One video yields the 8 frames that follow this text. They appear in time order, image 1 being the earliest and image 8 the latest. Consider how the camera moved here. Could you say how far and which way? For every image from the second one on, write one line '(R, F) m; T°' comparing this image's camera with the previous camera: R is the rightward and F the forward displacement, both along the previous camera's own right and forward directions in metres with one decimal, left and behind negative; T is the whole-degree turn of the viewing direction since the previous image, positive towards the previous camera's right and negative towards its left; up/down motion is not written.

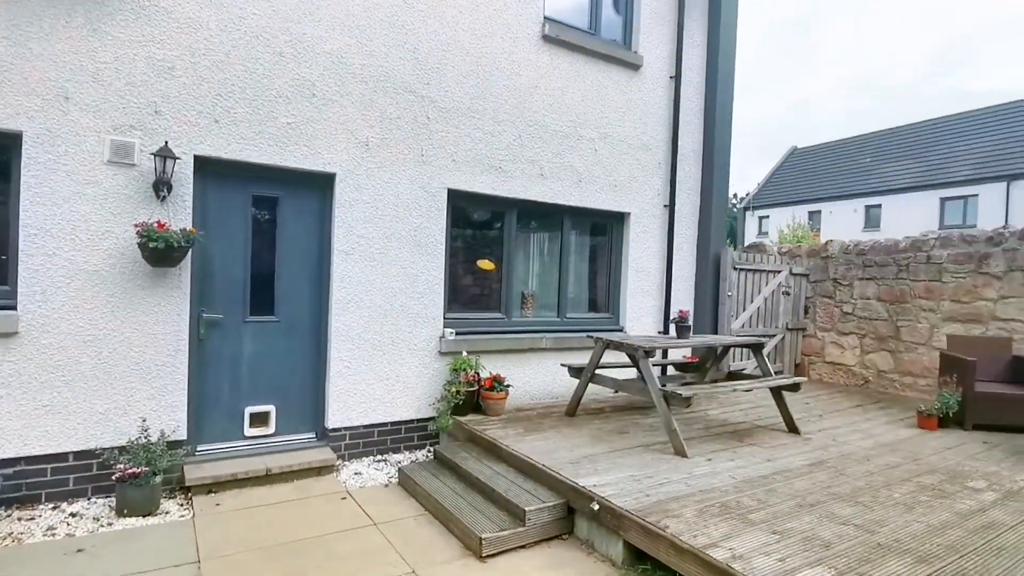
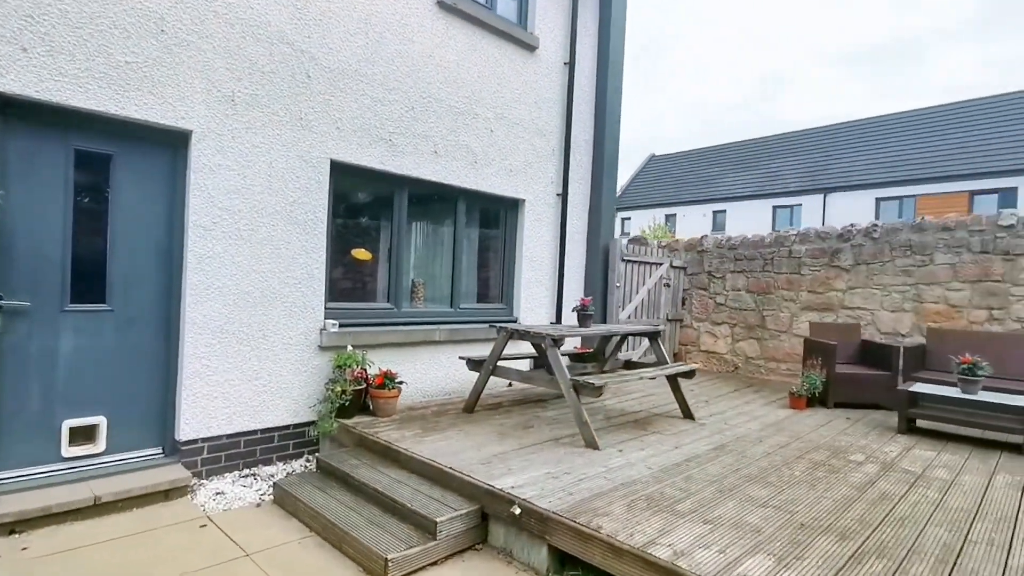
(-0.2, +0.4) m; +13°
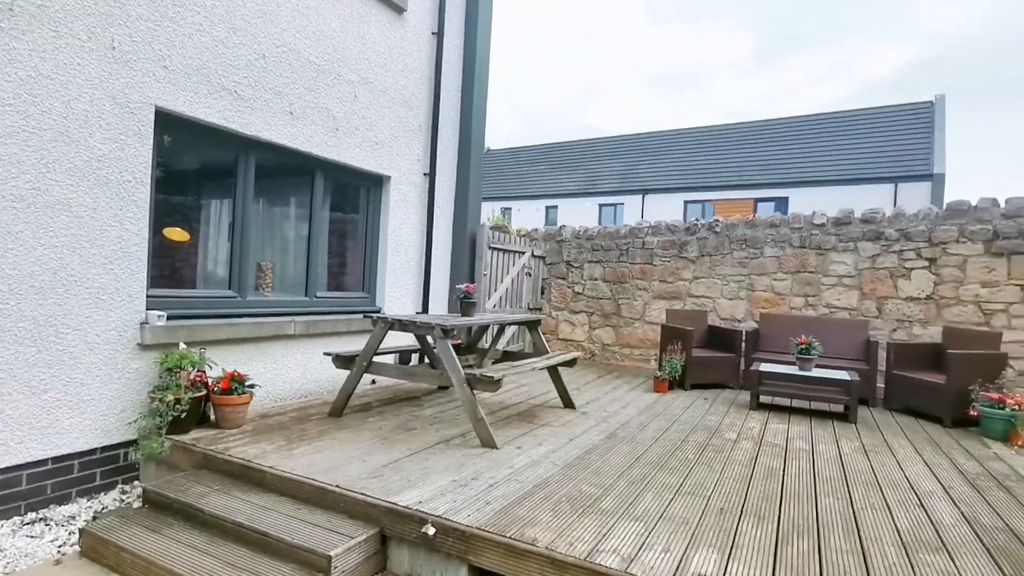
(-0.3, +0.4) m; +17°
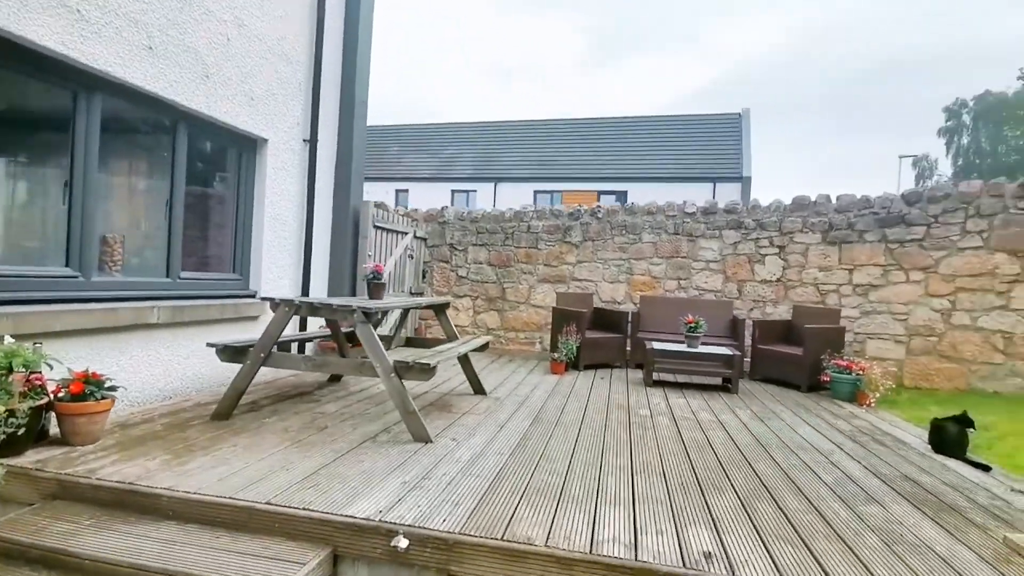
(-0.5, +0.3) m; +16°
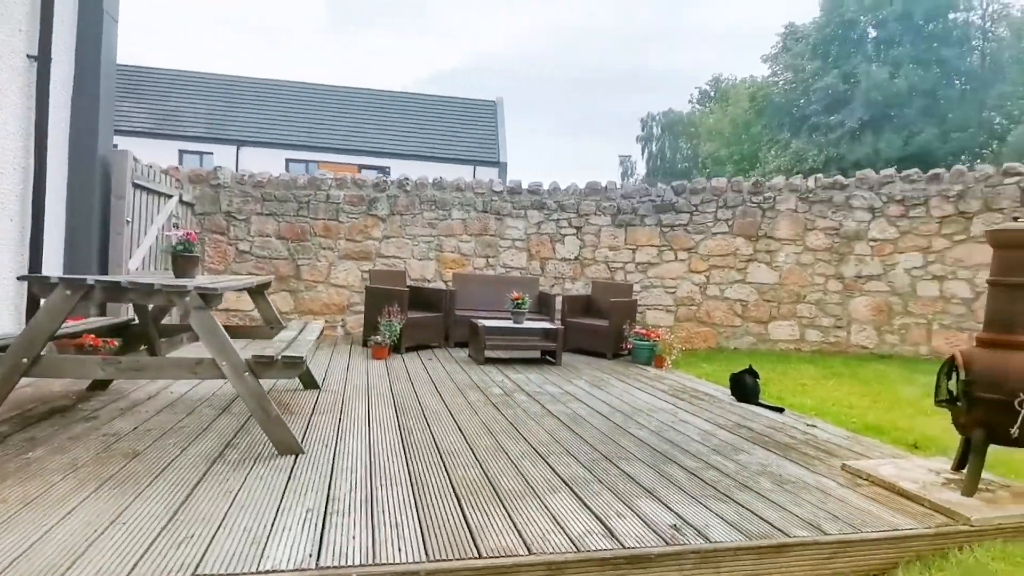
(-0.6, +0.4) m; +26°
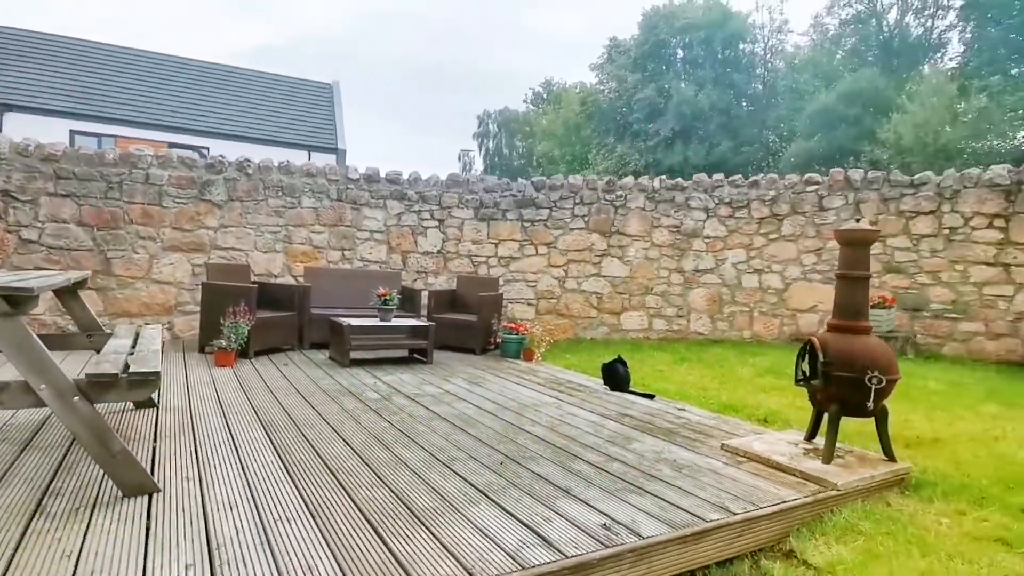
(-0.2, +0.2) m; +16°
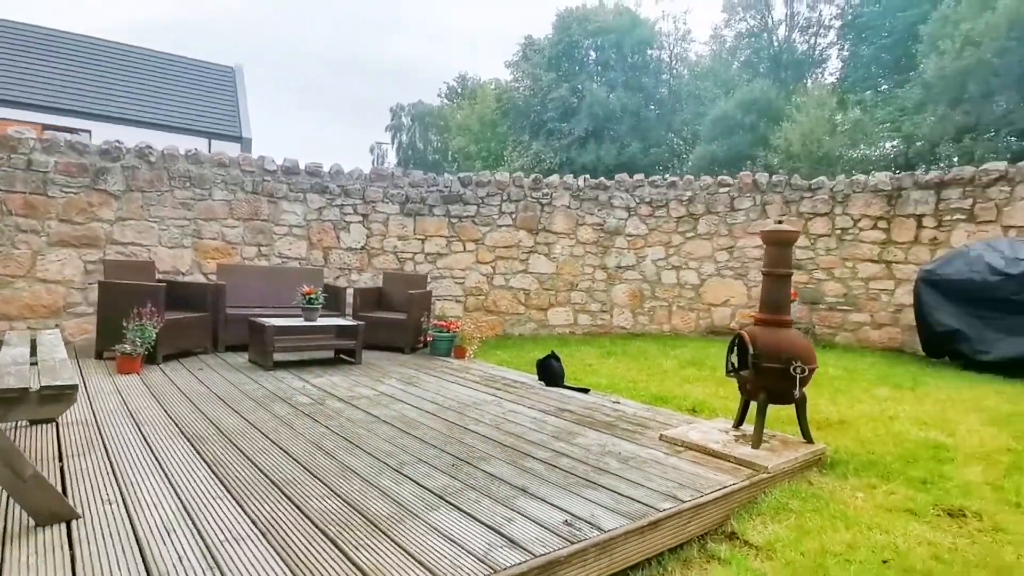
(-0.1, 0.0) m; +9°
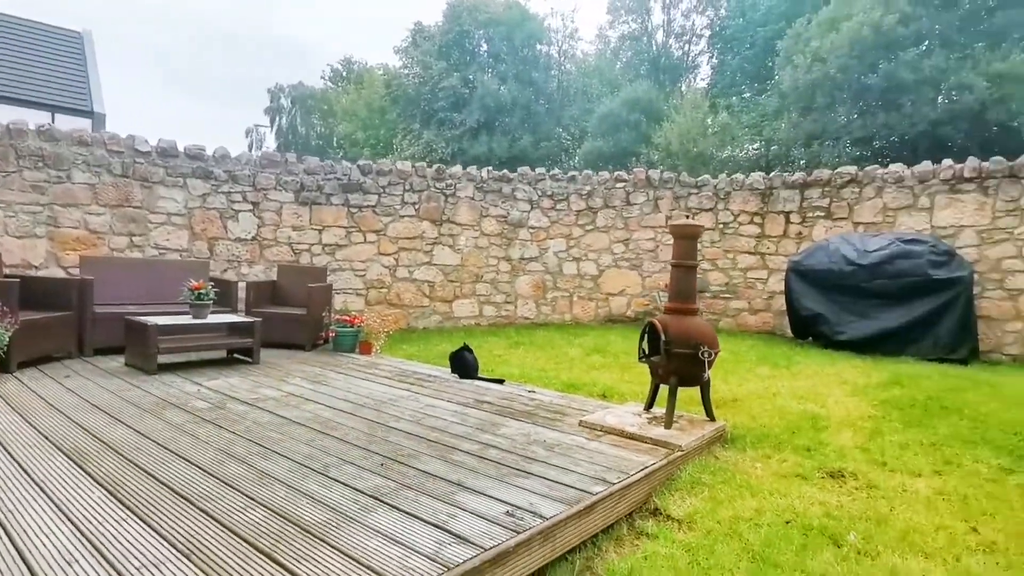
(-0.2, 0.0) m; +11°
